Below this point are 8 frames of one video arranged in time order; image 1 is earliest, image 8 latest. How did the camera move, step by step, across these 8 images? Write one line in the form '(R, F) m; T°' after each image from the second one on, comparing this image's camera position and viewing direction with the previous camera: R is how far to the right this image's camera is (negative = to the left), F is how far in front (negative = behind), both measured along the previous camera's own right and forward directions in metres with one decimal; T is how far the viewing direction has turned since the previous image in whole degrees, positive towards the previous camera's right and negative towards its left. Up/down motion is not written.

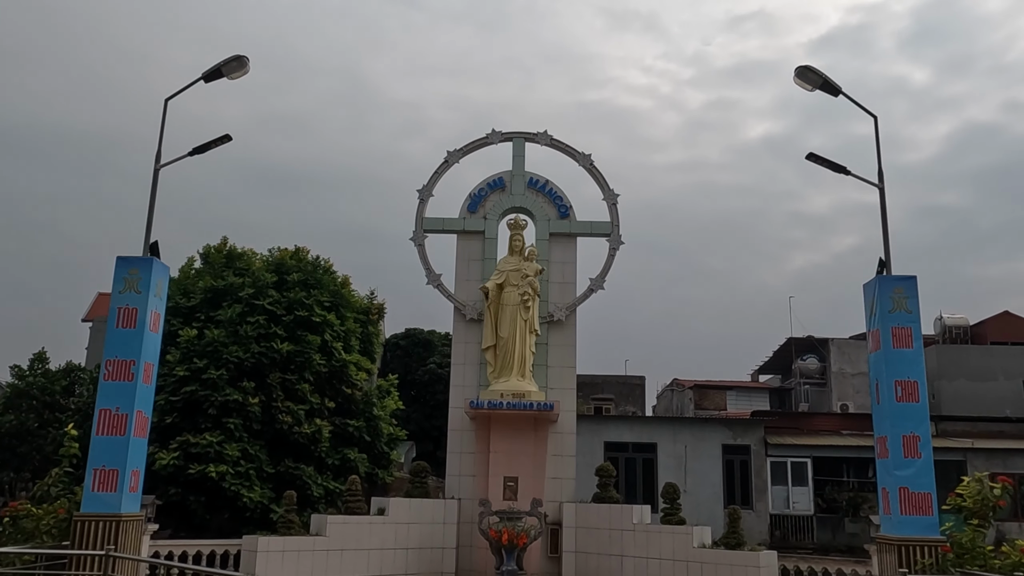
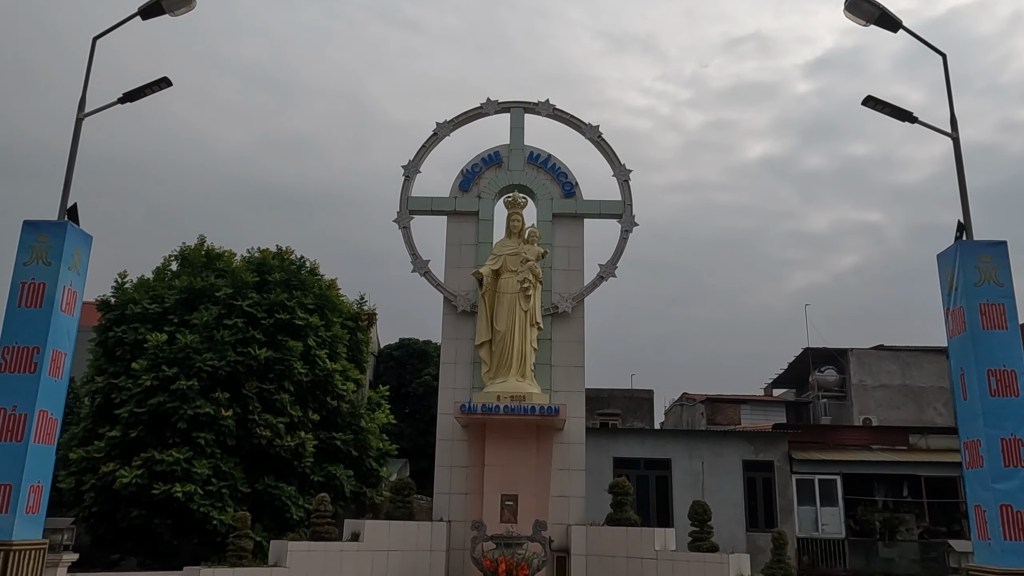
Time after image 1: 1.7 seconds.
(0.0, +1.6) m; 0°
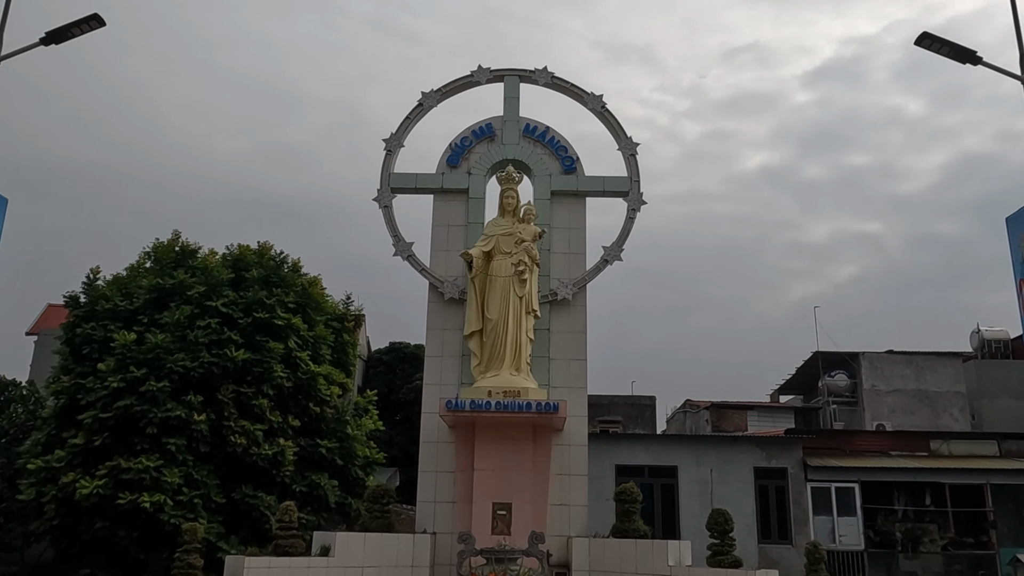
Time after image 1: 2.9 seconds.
(+0.1, +1.1) m; 0°
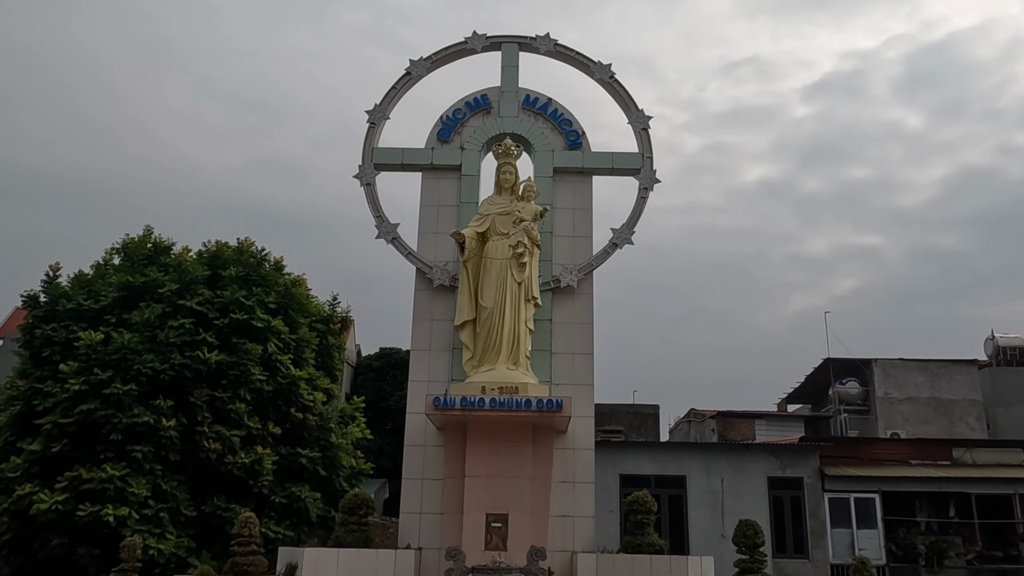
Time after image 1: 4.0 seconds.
(0.0, +0.9) m; 0°
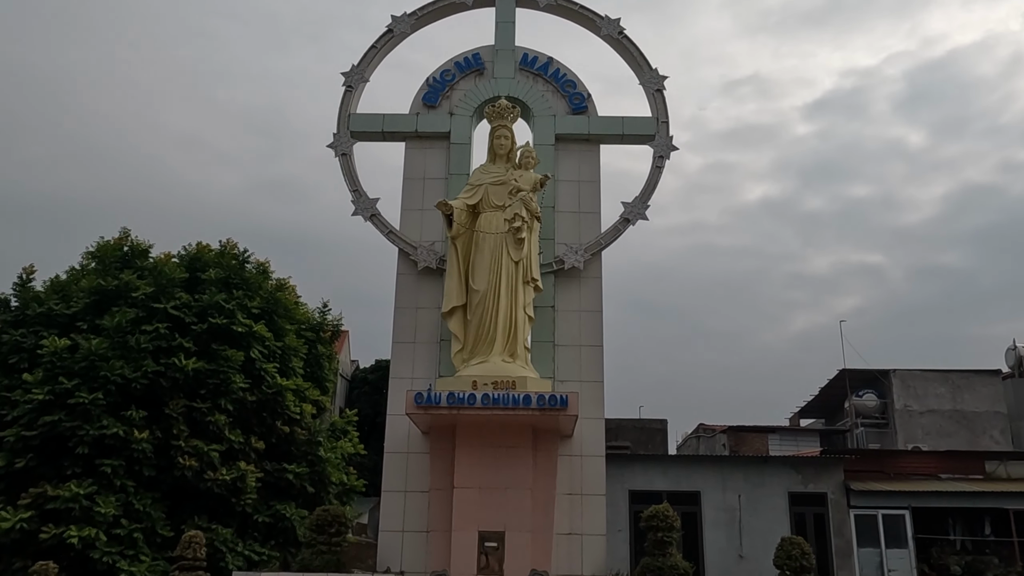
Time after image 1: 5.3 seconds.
(0.0, +1.1) m; 0°
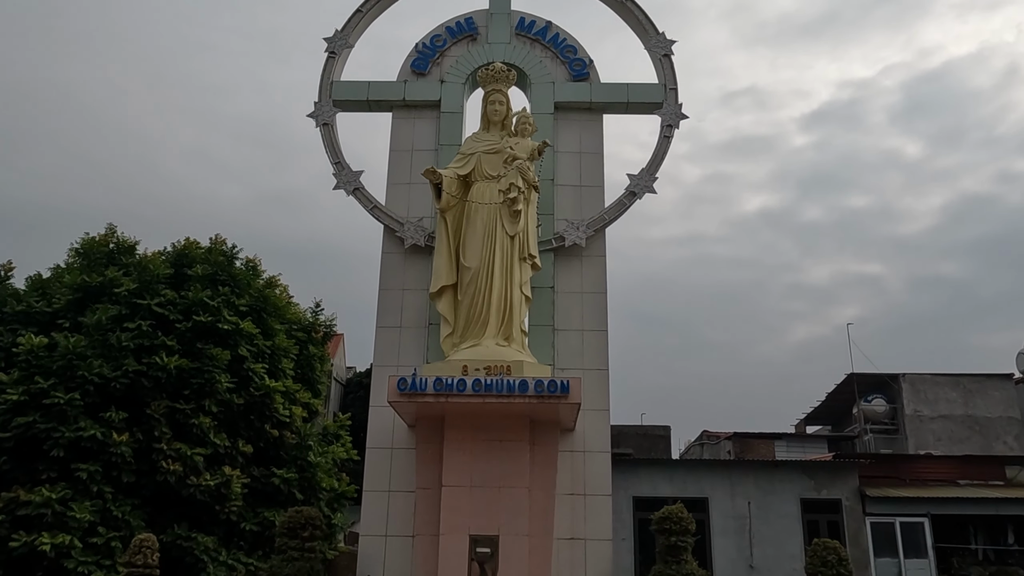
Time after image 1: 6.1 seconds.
(0.0, +0.6) m; 0°
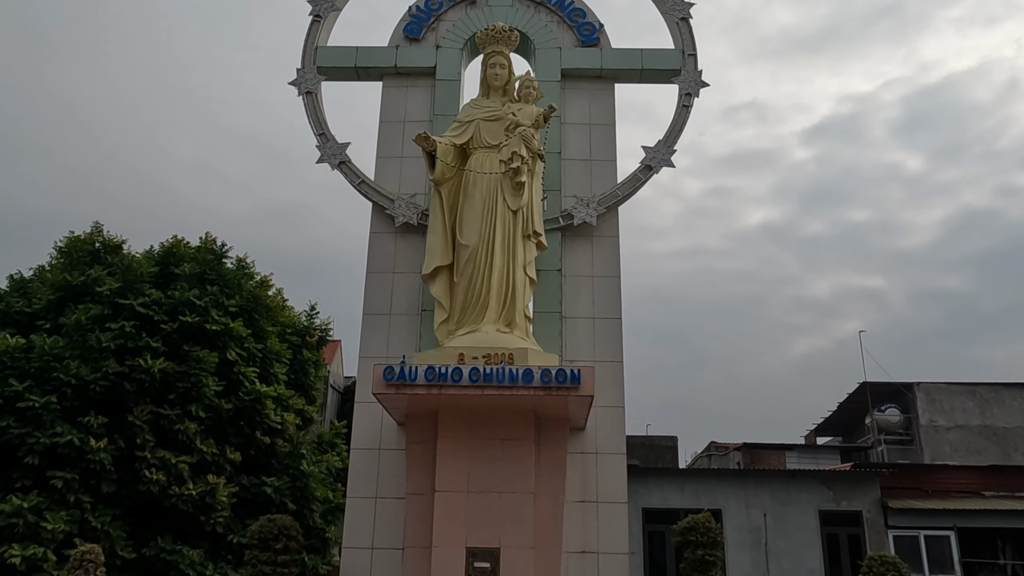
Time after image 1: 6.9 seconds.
(0.0, +0.7) m; 0°
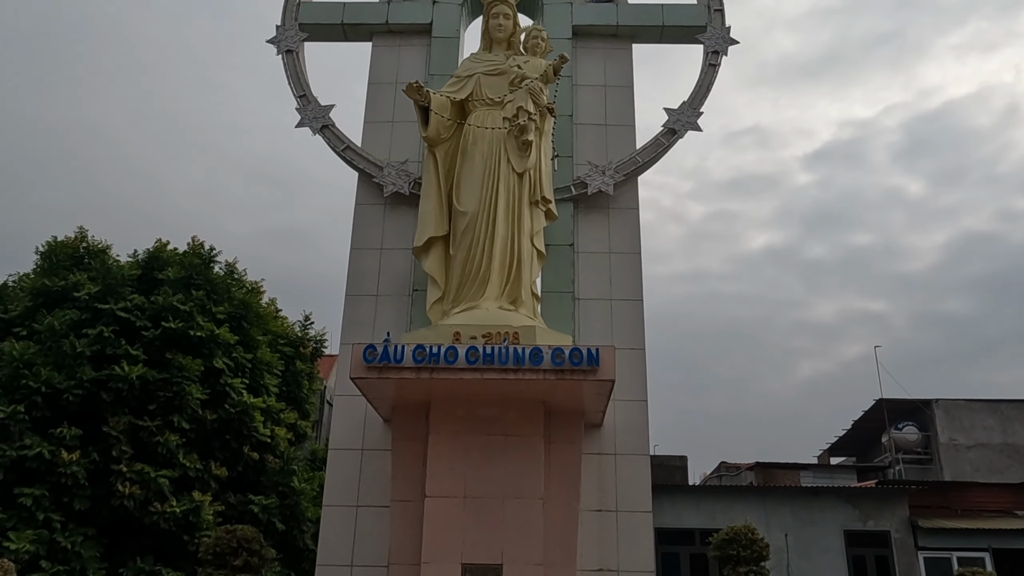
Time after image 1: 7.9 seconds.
(0.0, +0.7) m; 0°
